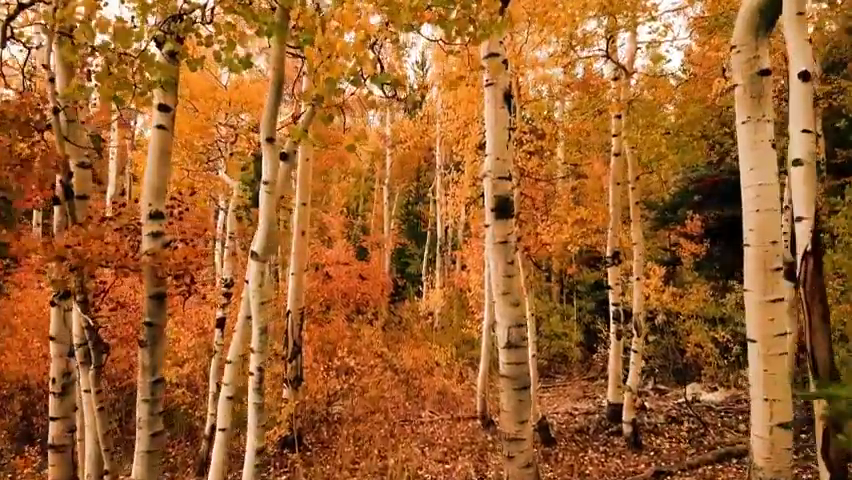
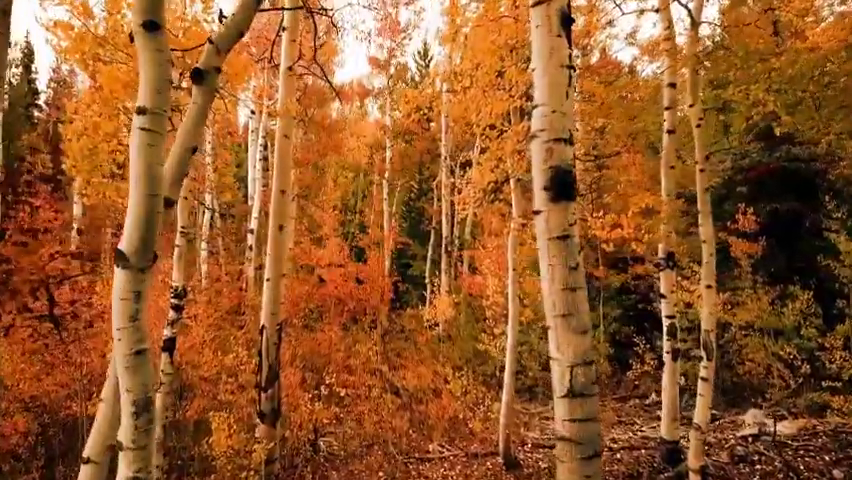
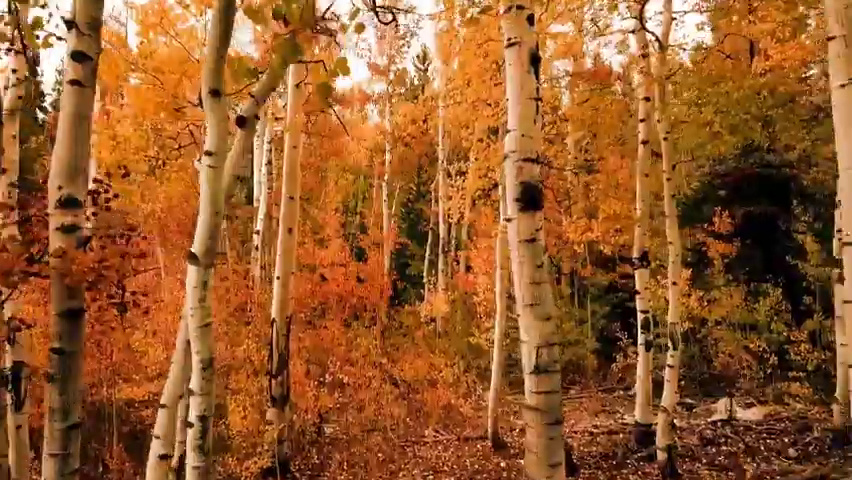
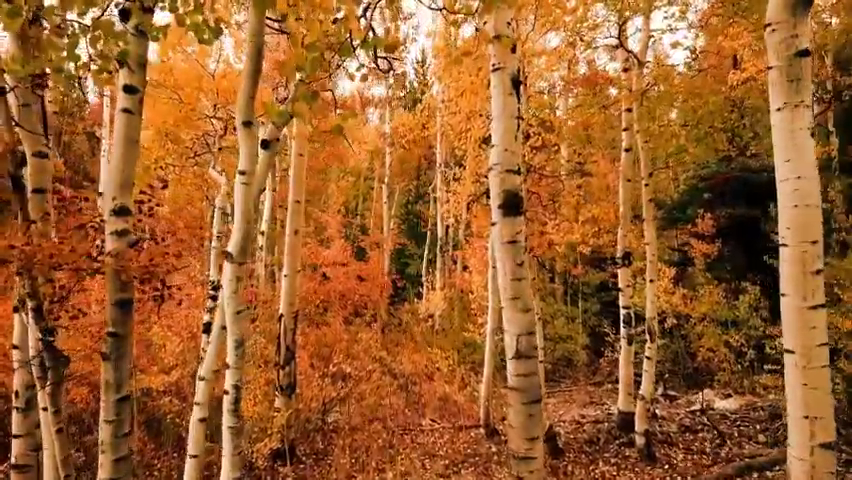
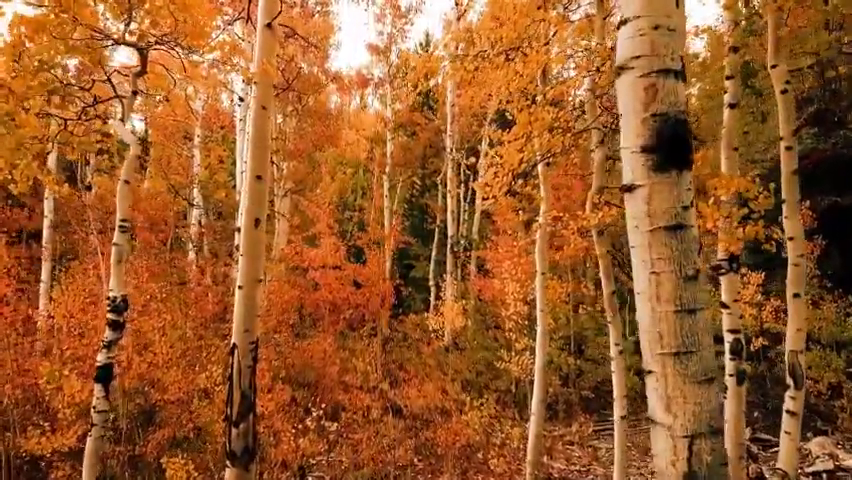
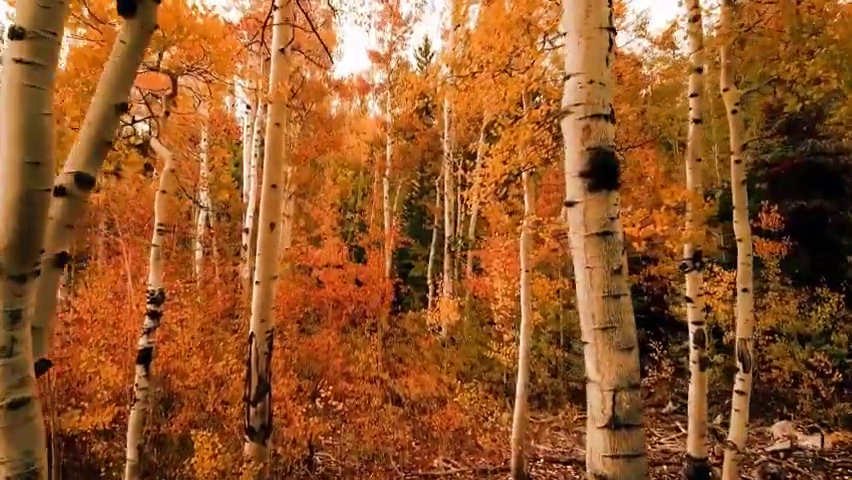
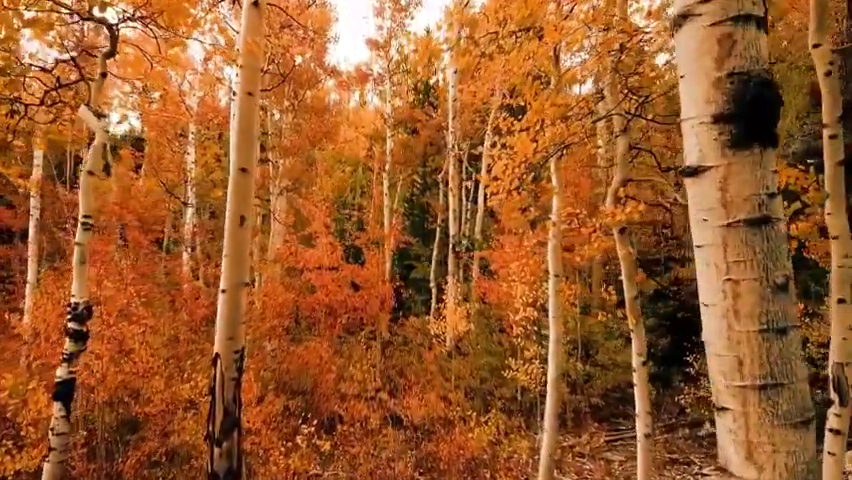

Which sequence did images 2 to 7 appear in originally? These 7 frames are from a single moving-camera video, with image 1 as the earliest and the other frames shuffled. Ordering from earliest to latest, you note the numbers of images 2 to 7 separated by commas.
4, 3, 2, 6, 5, 7
